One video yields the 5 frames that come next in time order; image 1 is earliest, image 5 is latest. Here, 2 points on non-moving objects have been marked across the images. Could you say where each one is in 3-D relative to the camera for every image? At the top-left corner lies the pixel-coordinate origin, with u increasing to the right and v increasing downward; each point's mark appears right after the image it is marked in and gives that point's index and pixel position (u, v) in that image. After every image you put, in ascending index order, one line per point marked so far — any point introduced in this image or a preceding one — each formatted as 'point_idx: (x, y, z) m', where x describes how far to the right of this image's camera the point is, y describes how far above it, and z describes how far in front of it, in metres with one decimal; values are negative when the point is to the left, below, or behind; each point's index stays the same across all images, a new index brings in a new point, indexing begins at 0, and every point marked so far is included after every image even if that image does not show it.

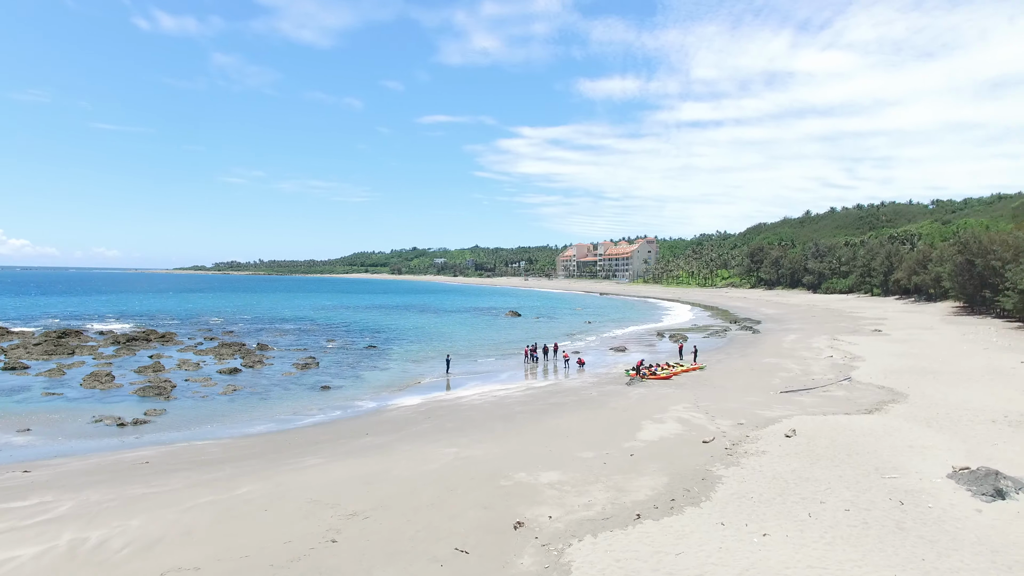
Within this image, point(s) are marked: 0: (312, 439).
0: (-6.6, -4.9, +18.2) m
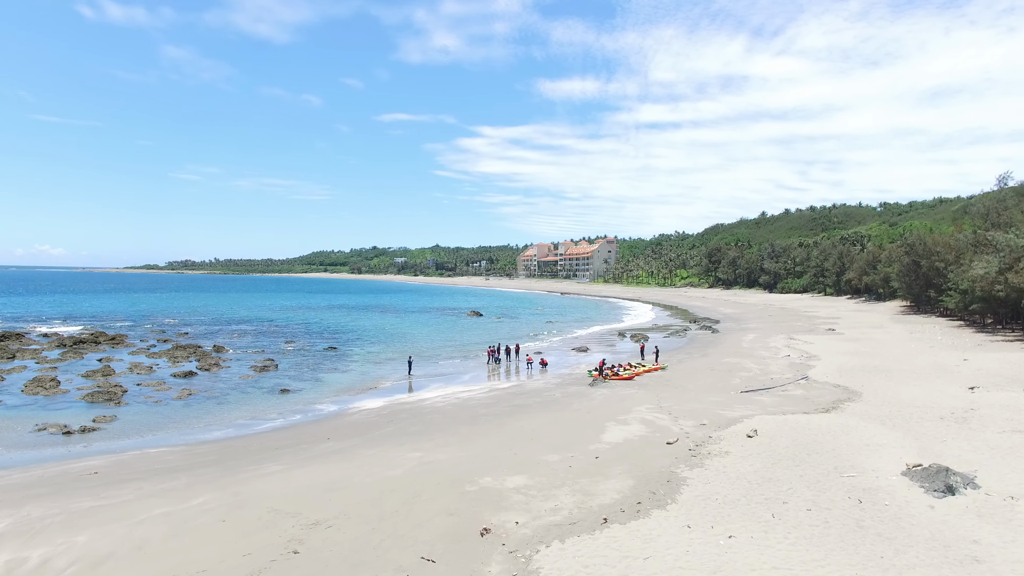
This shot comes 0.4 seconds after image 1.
0: (-7.7, -5.0, +17.6) m
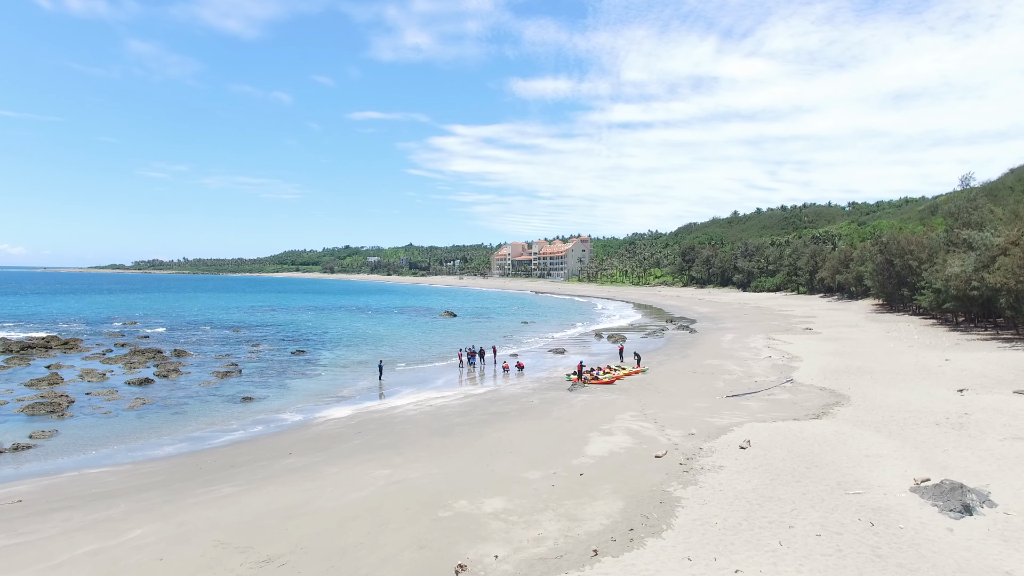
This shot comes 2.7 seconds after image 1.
0: (-8.4, -5.1, +16.0) m
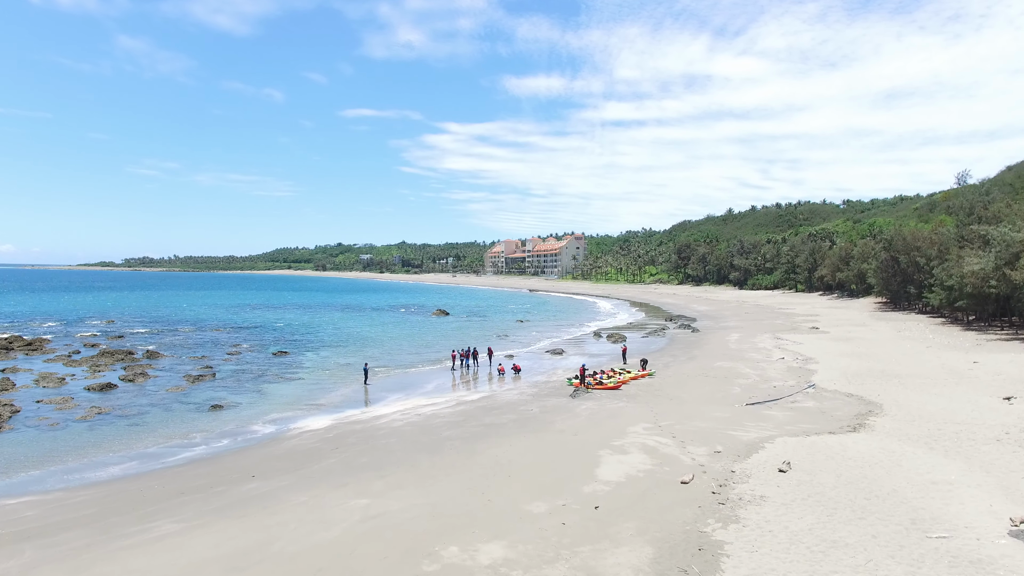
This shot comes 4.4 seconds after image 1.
0: (-8.4, -5.0, +13.7) m
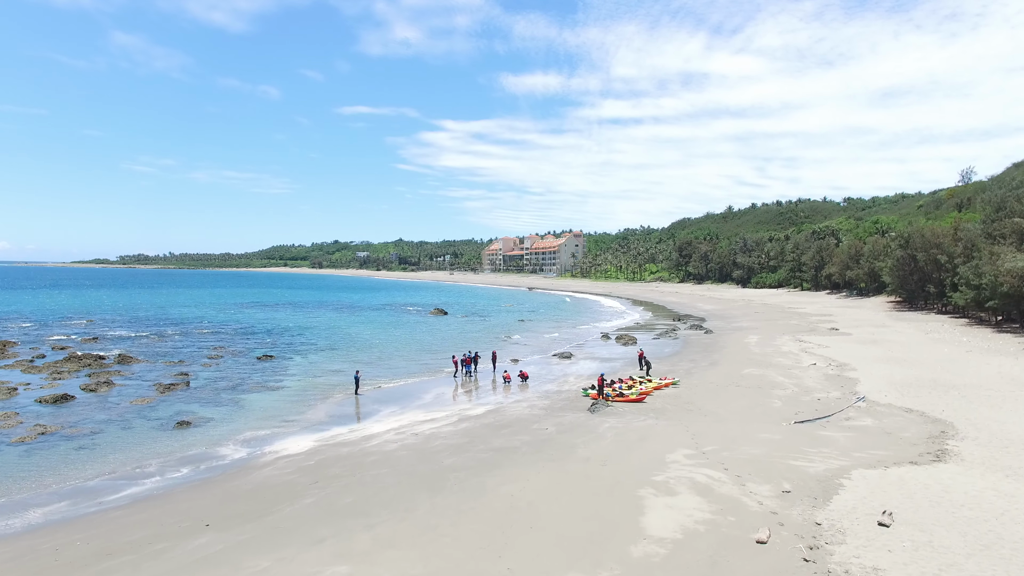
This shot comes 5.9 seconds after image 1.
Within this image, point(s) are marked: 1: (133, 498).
0: (-8.0, -5.0, +10.8) m
1: (-9.2, -5.1, +13.2) m
